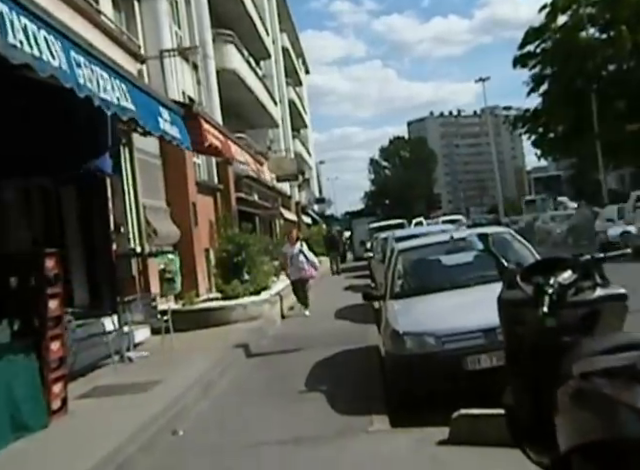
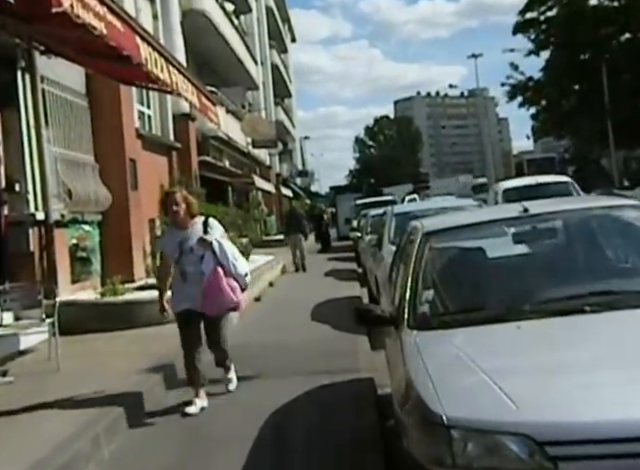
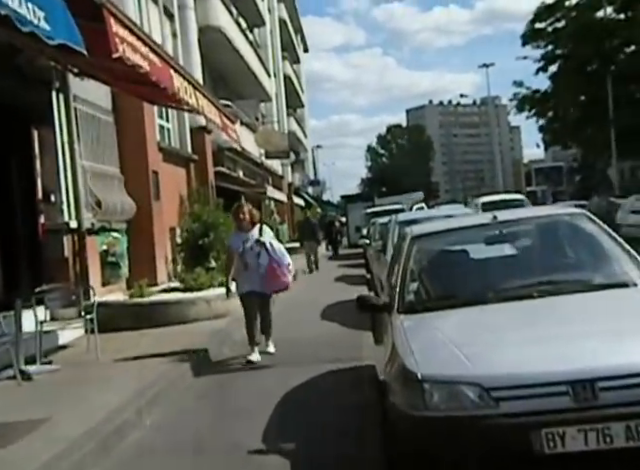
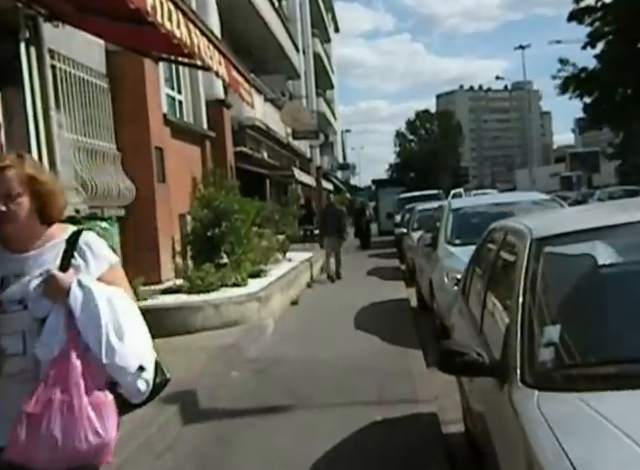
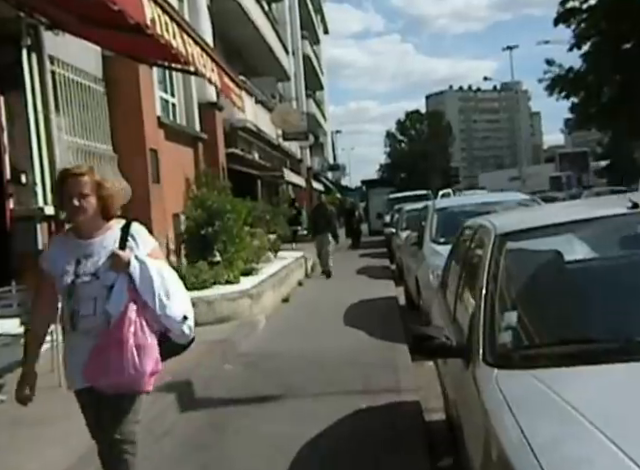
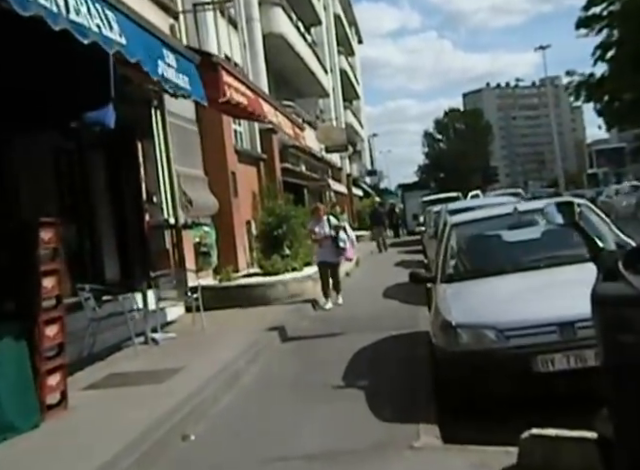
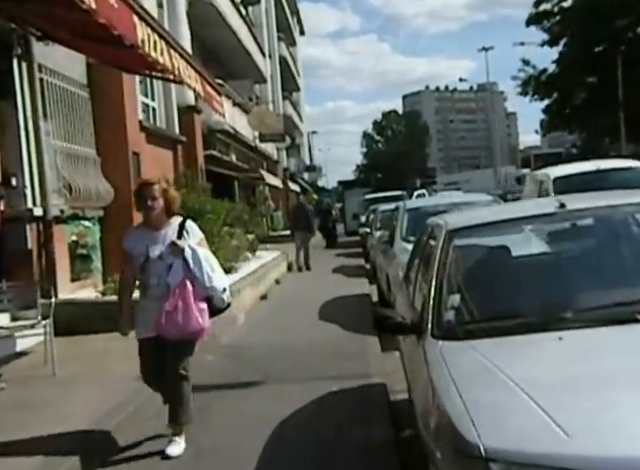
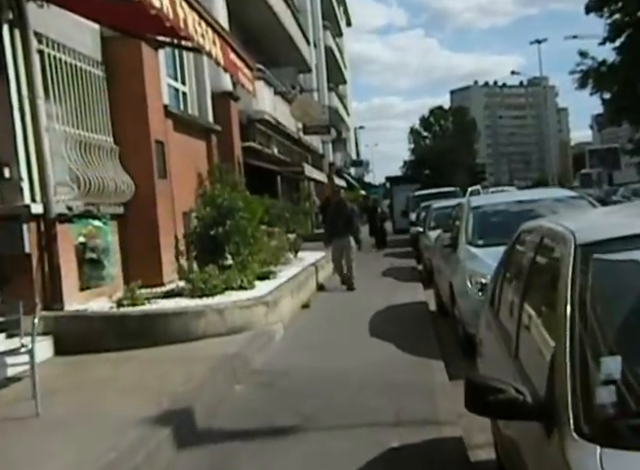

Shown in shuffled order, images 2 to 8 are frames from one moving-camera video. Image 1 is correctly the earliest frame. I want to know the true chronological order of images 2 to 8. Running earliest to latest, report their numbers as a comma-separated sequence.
6, 3, 2, 7, 5, 4, 8
